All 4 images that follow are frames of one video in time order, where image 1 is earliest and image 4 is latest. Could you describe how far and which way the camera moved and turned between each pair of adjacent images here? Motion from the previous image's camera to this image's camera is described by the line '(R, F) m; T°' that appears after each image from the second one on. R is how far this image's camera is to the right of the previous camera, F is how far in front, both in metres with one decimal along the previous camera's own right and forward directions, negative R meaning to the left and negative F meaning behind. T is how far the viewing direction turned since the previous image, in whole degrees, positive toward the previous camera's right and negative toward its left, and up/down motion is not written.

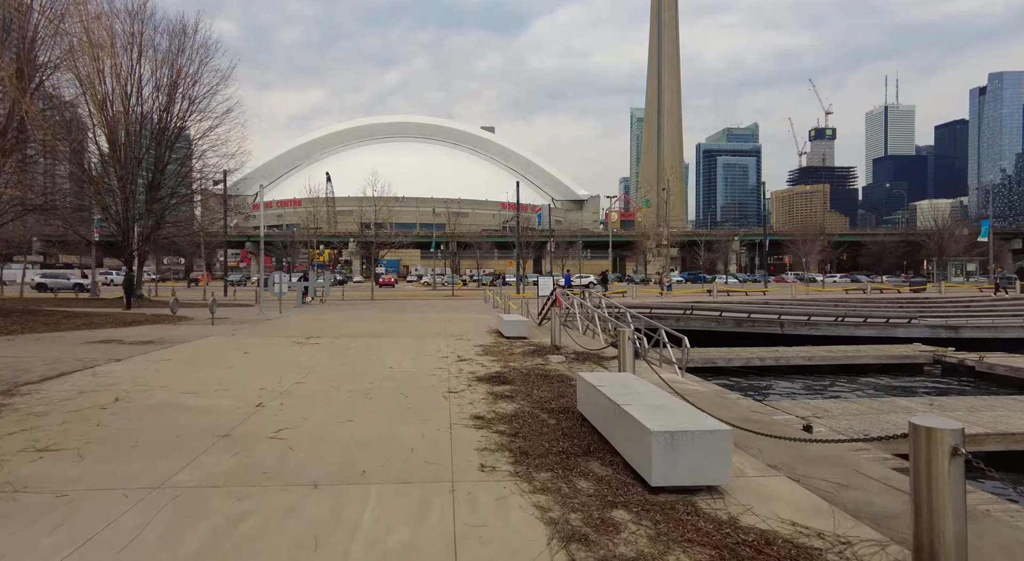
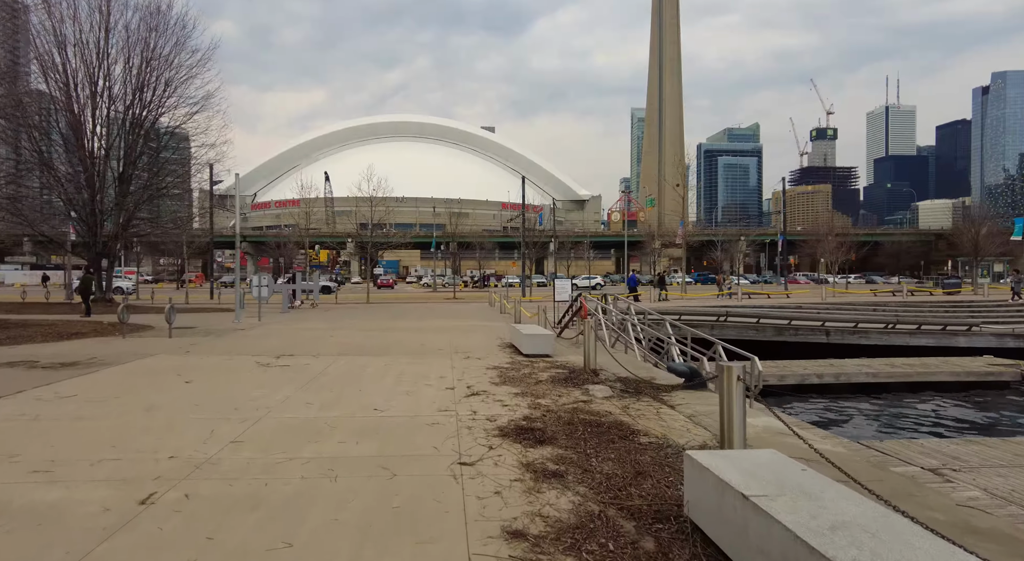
(-0.4, +2.5) m; 0°
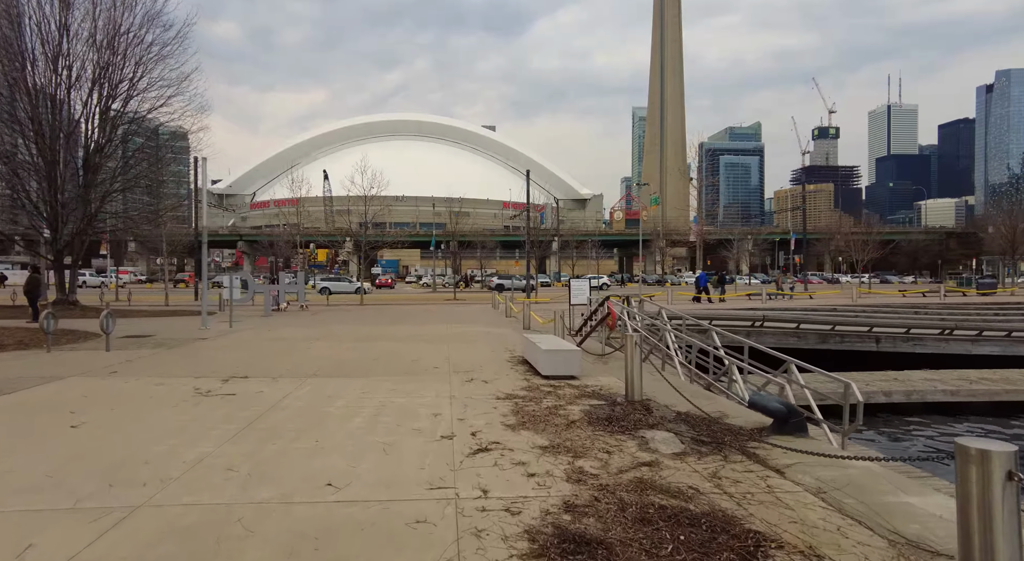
(-0.2, +2.3) m; 0°
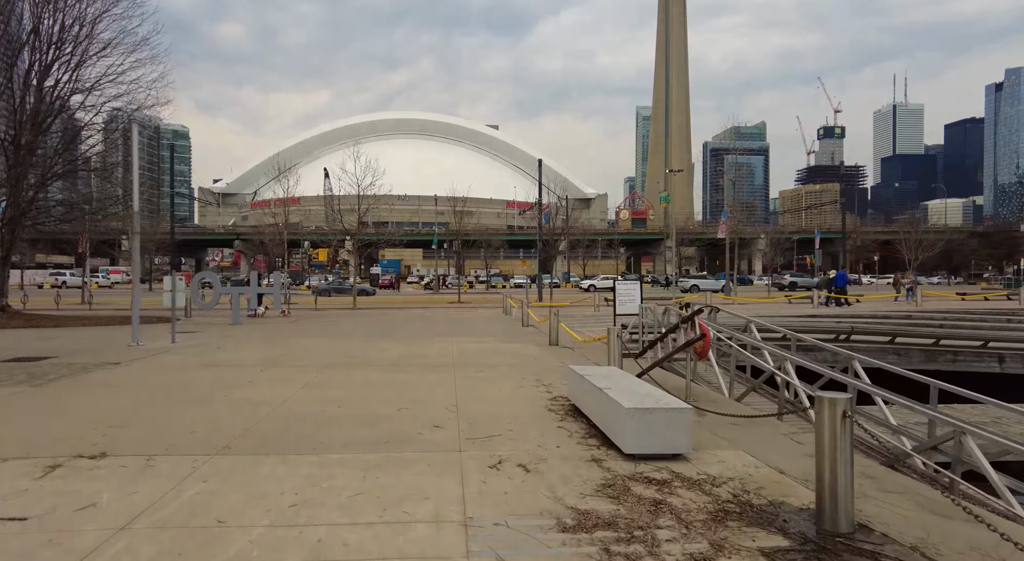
(-0.5, +3.6) m; 0°
